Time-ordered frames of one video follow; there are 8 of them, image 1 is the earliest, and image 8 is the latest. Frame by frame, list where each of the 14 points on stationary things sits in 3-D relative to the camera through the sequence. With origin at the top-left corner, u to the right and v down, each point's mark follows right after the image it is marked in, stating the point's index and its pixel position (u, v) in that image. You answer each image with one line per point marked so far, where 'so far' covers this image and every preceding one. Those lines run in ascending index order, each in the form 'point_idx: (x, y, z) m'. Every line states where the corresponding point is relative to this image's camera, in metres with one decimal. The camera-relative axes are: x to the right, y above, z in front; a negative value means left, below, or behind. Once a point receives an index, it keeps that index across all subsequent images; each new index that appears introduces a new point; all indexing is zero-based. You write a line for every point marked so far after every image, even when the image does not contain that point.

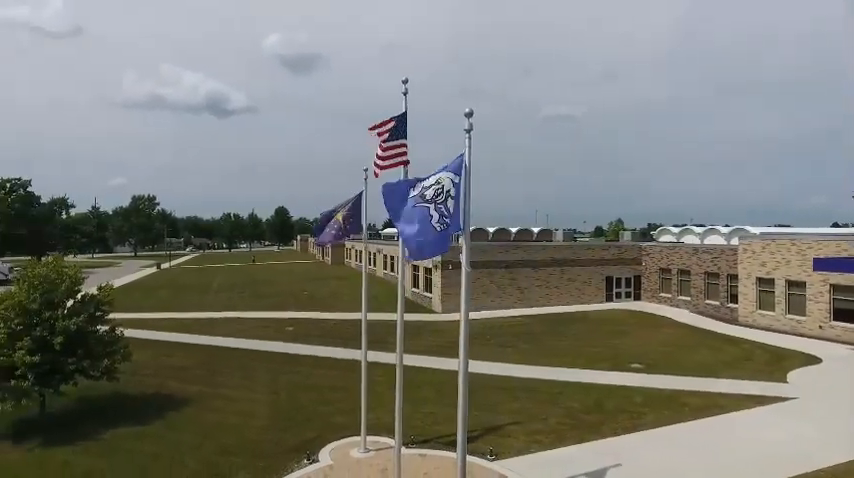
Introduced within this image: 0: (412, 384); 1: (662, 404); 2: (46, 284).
0: (-0.5, -4.9, +17.5) m
1: (+6.6, -4.7, +14.9) m
2: (-10.4, -1.2, +14.5) m
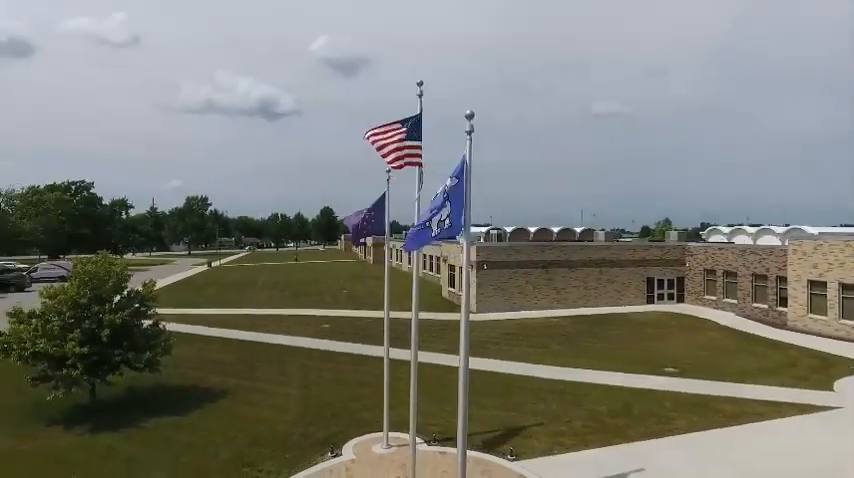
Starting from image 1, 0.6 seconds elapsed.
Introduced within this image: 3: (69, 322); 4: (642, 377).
0: (+0.4, -4.9, +17.7) m
1: (+7.3, -4.7, +14.4) m
2: (-9.7, -1.2, +15.5) m
3: (-10.1, -2.4, +14.9) m
4: (+7.2, -4.6, +17.8) m
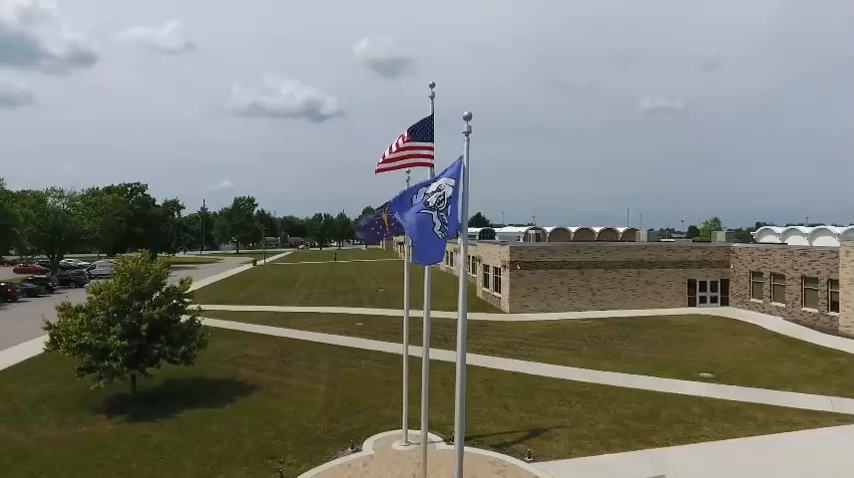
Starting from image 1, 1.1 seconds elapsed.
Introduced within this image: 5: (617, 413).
0: (+1.3, -4.9, +17.7) m
1: (+7.9, -4.7, +13.9) m
2: (-9.0, -1.2, +16.3) m
3: (-9.5, -2.3, +15.8) m
4: (+8.1, -4.7, +17.3) m
5: (+5.3, -4.8, +14.7) m
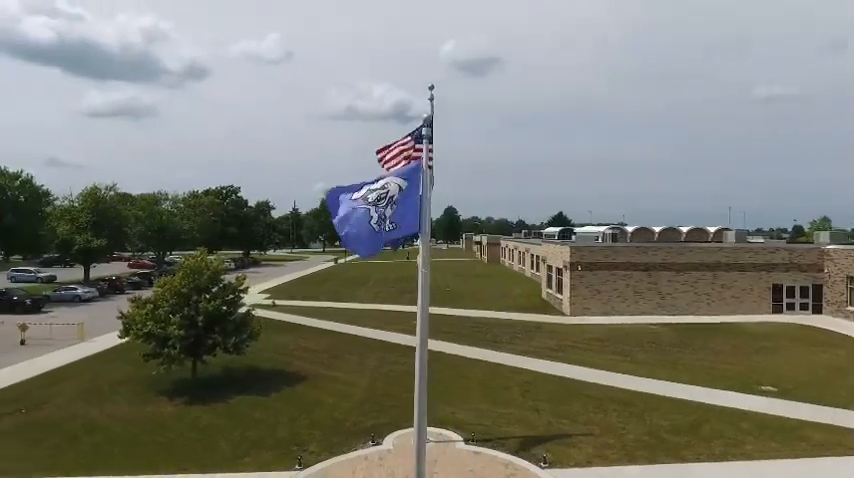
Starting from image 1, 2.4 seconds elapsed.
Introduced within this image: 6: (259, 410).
0: (+2.5, -4.9, +17.6) m
1: (+8.4, -4.7, +12.7) m
2: (-7.9, -1.2, +17.9) m
3: (-8.4, -2.3, +17.5) m
4: (+9.1, -4.7, +16.0) m
5: (+5.9, -4.9, +13.9) m
6: (-5.1, -5.2, +16.0) m
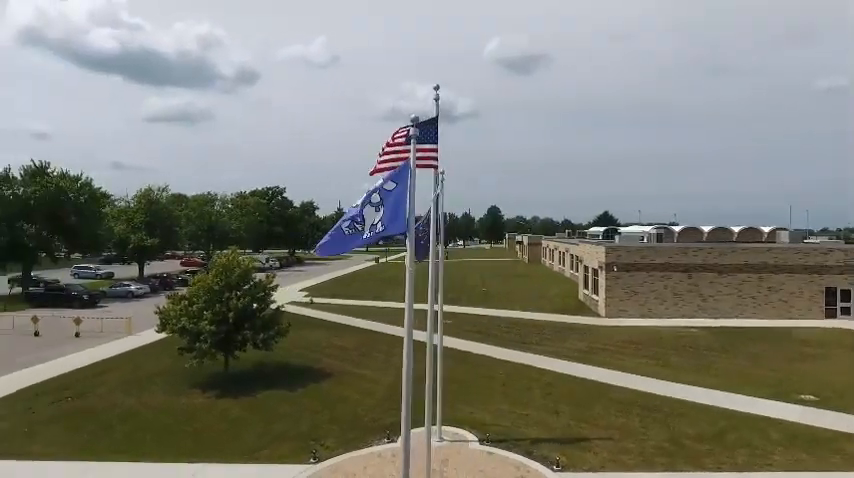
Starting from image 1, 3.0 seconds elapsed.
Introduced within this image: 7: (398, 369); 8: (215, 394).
0: (+3.2, -4.9, +17.4) m
1: (+8.6, -4.8, +12.0) m
2: (-7.1, -1.1, +18.6) m
3: (-7.6, -2.3, +18.2) m
4: (+9.7, -4.7, +15.2) m
5: (+6.3, -4.9, +13.4) m
6: (-4.5, -5.1, +16.4) m
7: (-1.1, -4.9, +20.0) m
8: (-7.1, -5.2, +17.6) m
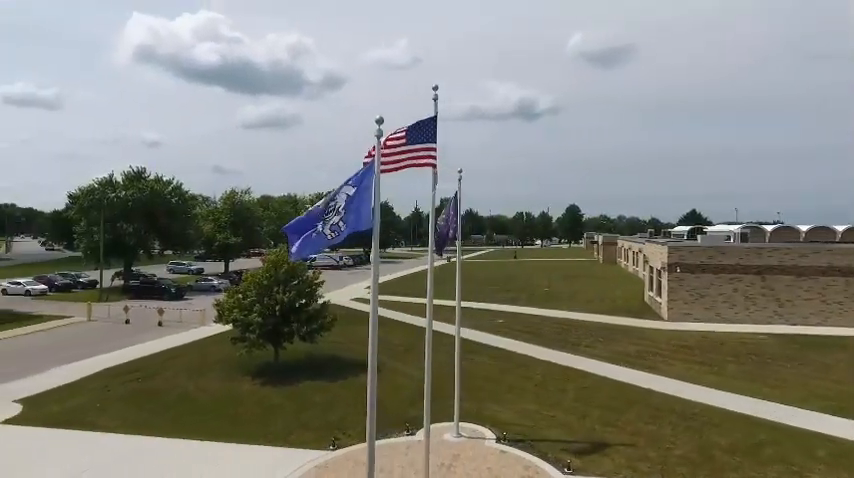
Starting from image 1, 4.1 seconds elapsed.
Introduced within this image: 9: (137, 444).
0: (+4.3, -4.8, +17.0) m
1: (+8.8, -4.7, +10.9) m
2: (-5.7, -1.0, +19.8) m
3: (-6.3, -2.2, +19.5) m
4: (+10.3, -4.7, +13.9) m
5: (+6.7, -4.8, +12.6) m
6: (-3.5, -5.1, +17.3) m
7: (+0.4, -4.8, +20.2) m
8: (-5.9, -5.1, +18.9) m
9: (-7.5, -5.3, +13.7) m
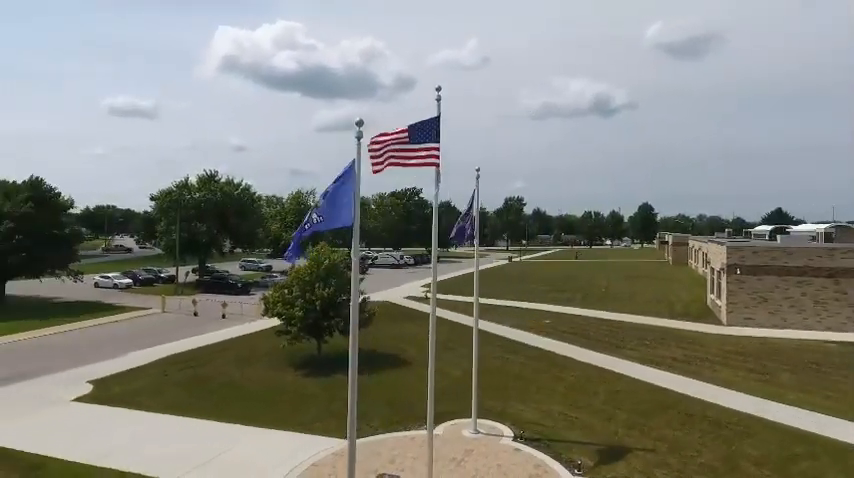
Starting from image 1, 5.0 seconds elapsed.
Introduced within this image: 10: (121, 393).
0: (+5.2, -4.8, +16.6) m
1: (+8.9, -4.7, +10.0) m
2: (-4.3, -1.0, +20.7) m
3: (-5.0, -2.1, +20.5) m
4: (+10.8, -4.6, +12.7) m
5: (+7.0, -4.8, +11.9) m
6: (-2.5, -5.0, +17.9) m
7: (+1.8, -4.8, +20.3) m
8: (-4.7, -5.0, +19.8) m
9: (-7.0, -5.2, +14.9) m
10: (-10.4, -5.2, +17.9) m
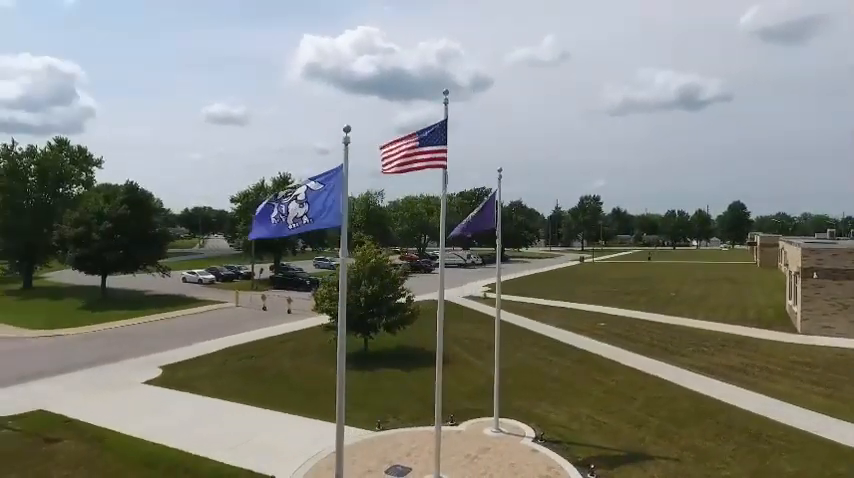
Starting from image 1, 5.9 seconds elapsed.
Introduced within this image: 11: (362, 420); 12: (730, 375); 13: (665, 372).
0: (+6.1, -4.8, +16.1) m
1: (+8.8, -4.7, +9.0) m
2: (-2.6, -1.0, +21.5) m
3: (-3.3, -2.1, +21.4) m
4: (+11.1, -4.7, +11.4) m
5: (+7.3, -4.8, +11.2) m
6: (-1.2, -5.0, +18.5) m
7: (+3.3, -4.8, +20.3) m
8: (-3.1, -5.0, +20.7) m
9: (-6.1, -5.2, +16.2) m
10: (-9.1, -5.2, +19.7) m
11: (-1.7, -5.1, +14.9) m
12: (+10.3, -4.7, +17.9) m
13: (+8.4, -4.6, +18.3) m
